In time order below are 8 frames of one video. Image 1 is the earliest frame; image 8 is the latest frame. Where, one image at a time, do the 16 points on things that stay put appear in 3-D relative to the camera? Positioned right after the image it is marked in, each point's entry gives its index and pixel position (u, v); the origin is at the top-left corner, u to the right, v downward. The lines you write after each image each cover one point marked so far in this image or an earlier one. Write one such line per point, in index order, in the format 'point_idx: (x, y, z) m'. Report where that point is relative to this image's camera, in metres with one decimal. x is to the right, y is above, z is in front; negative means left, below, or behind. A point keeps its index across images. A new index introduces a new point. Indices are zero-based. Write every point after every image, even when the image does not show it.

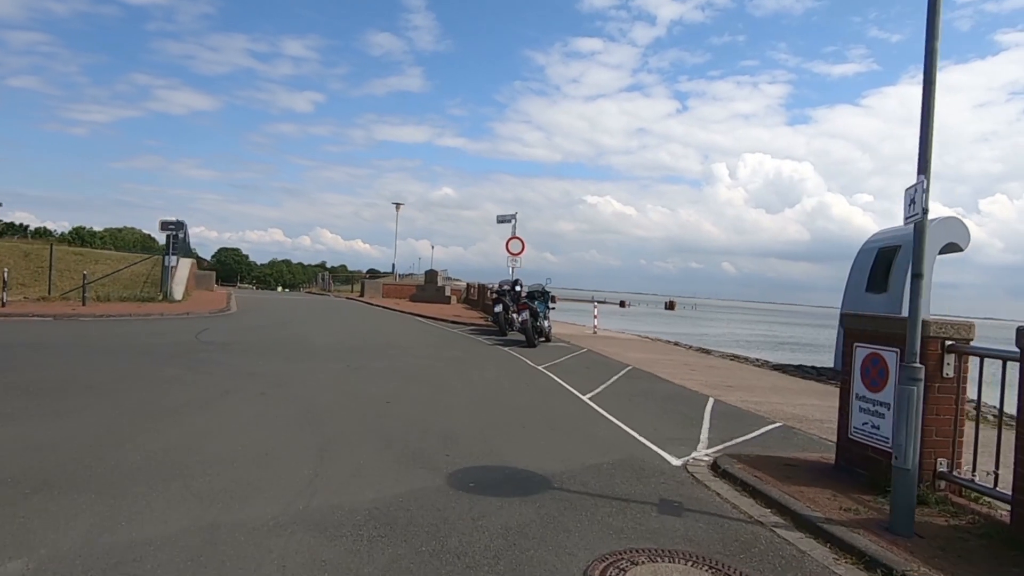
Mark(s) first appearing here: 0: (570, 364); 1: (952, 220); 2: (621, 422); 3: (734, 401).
0: (+1.3, -1.7, +15.0) m
1: (+10.3, +1.6, +15.5) m
2: (+1.4, -1.7, +8.5) m
3: (+3.8, -1.9, +11.4) m
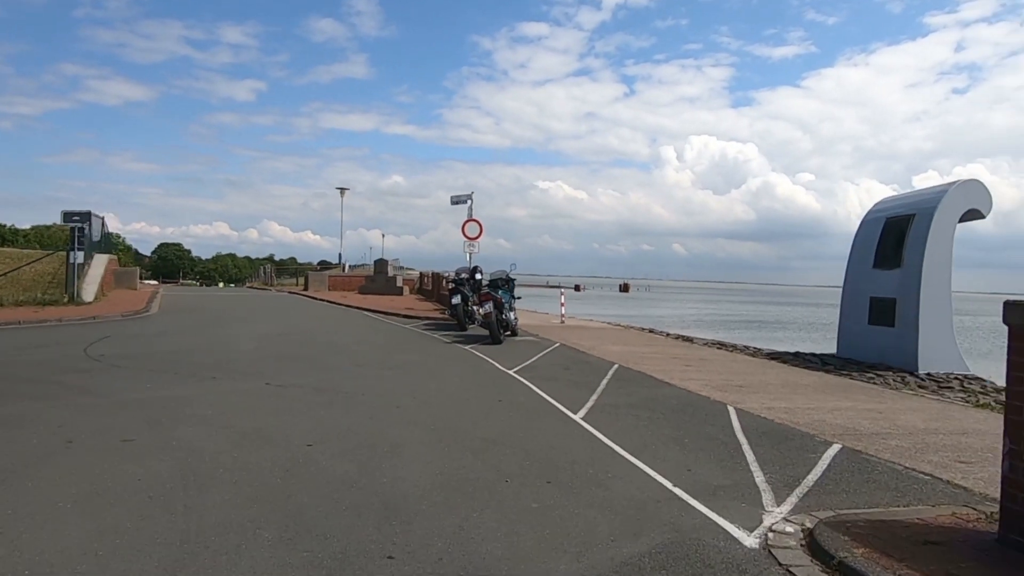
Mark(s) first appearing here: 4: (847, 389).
0: (+0.6, -1.5, +12.6) m
1: (+9.4, +2.2, +13.7) m
2: (+1.2, -1.6, +6.1) m
3: (+3.4, -1.7, +9.1) m
4: (+5.7, -1.7, +11.3) m
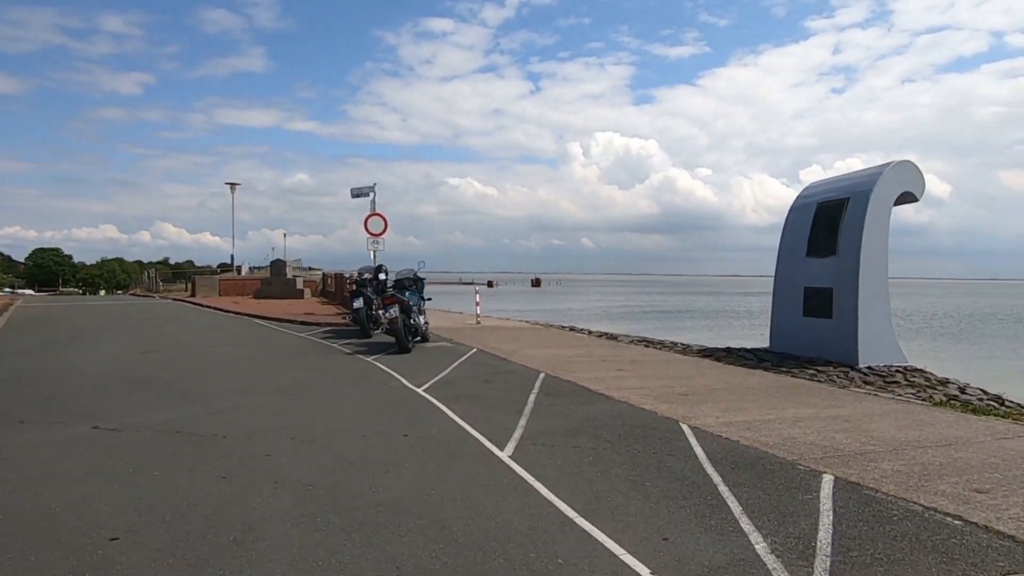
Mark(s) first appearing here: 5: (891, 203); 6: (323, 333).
0: (-0.9, -1.5, +10.8) m
1: (+7.6, +2.4, +13.0) m
2: (+0.6, -1.6, +4.5) m
3: (+2.3, -1.6, +7.7) m
4: (+4.4, -1.6, +10.2) m
5: (+7.3, +1.6, +12.9) m
6: (-5.1, -1.2, +18.0) m
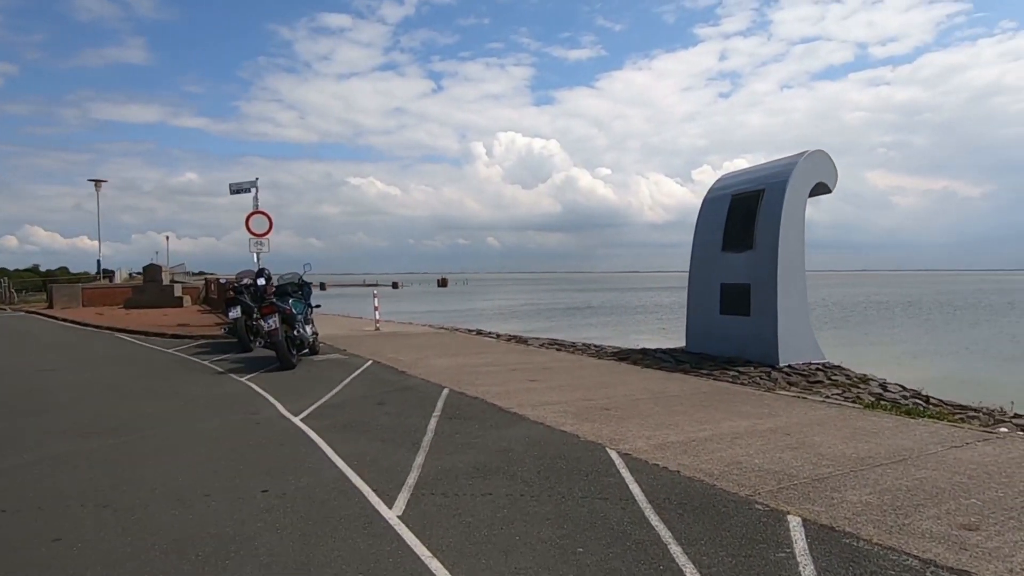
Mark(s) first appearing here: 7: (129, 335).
0: (-2.3, -1.6, +9.2) m
1: (+5.7, +2.5, +12.5) m
2: (0.0, -1.6, +3.1) m
3: (+1.3, -1.6, +6.6) m
4: (+3.0, -1.6, +9.3) m
5: (+5.5, +1.7, +12.4) m
6: (-7.5, -1.4, +15.7) m
7: (-11.4, -1.4, +19.9) m
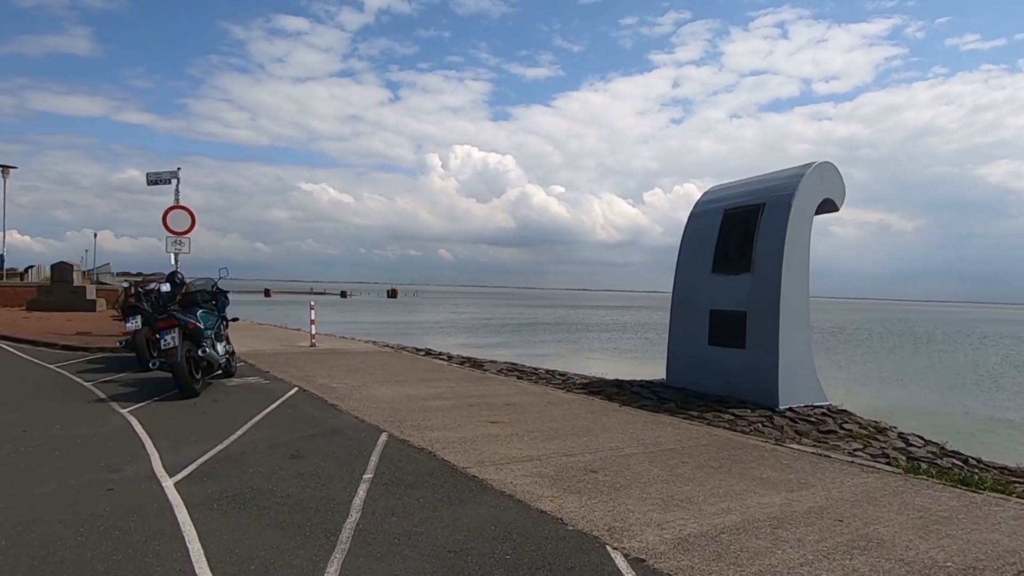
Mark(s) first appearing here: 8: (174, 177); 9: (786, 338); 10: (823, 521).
0: (-2.7, -1.7, +7.0) m
1: (+5.2, +2.0, +11.0) m
2: (0.0, -1.7, +1.1) m
3: (+1.1, -1.8, +4.6) m
4: (+2.5, -1.9, +7.5) m
5: (+4.9, +1.3, +10.8) m
6: (-8.4, -1.5, +13.1) m
7: (-12.6, -1.4, +17.0) m
8: (-8.9, +2.9, +17.5) m
9: (+4.3, -0.8, +10.5) m
10: (+2.5, -1.9, +5.4) m
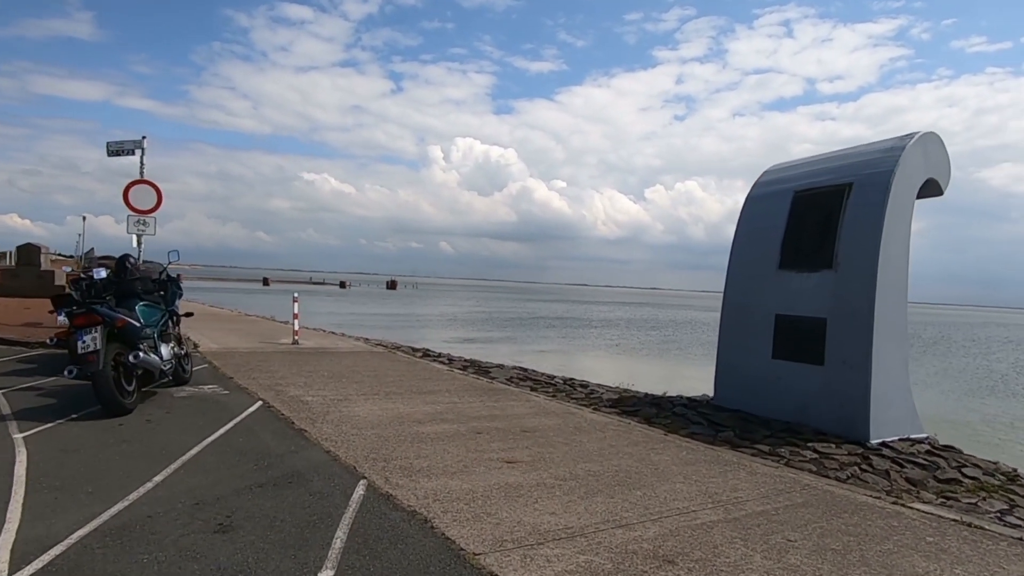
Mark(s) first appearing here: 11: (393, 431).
0: (-2.5, -1.6, +4.8) m
1: (+5.5, +2.0, +8.7) m
2: (+0.3, -1.8, -1.1) m
3: (+1.3, -1.8, +2.4) m
4: (+2.7, -1.9, +5.3) m
5: (+5.2, +1.2, +8.6) m
6: (-8.1, -1.2, +10.8) m
7: (-12.4, -1.0, +14.7) m
8: (-8.5, +3.2, +15.2) m
9: (+4.5, -0.8, +8.2) m
10: (+2.8, -1.9, +3.2) m
11: (-1.4, -1.6, +7.7) m
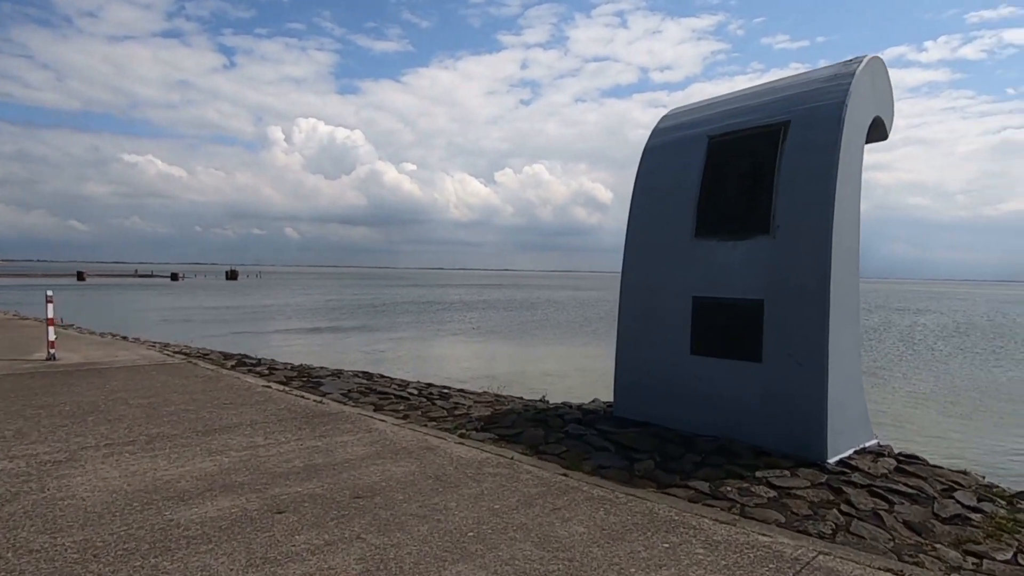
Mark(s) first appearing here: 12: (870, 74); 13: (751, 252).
0: (-3.1, -1.7, +1.4) m
1: (+3.7, +2.3, +6.8) m
2: (+0.9, -1.8, -3.8) m
3: (+1.1, -1.8, -0.1) m
4: (+1.9, -1.8, +3.0) m
5: (+3.5, +1.5, +6.6) m
6: (-9.9, -1.4, +6.1) m
7: (-14.9, -1.2, +8.9) m
8: (-11.4, +3.1, +10.1) m
9: (+3.0, -0.5, +6.3) m
10: (+2.4, -1.8, +1.0) m
11: (-2.6, -1.6, +4.4) m
12: (+3.6, +2.2, +6.7) m
13: (+2.4, +0.4, +6.7) m
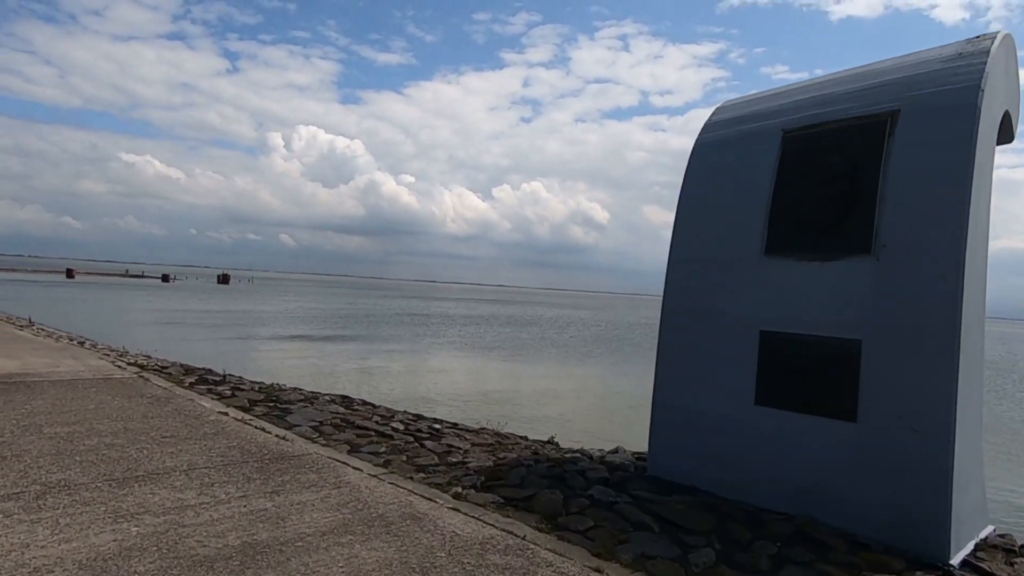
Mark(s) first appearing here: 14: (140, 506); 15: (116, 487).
0: (-2.9, -1.6, -0.3) m
1: (+4.0, +2.0, +5.4) m
2: (+1.1, -1.8, -5.4) m
3: (+1.3, -1.9, -1.7) m
4: (+2.1, -1.9, +1.4) m
5: (+3.7, +1.2, +5.1) m
6: (-9.8, -1.1, +4.4) m
7: (-14.8, -0.8, +7.2) m
8: (-11.1, +3.4, +8.5) m
9: (+3.2, -0.8, +4.7) m
10: (+2.6, -1.9, -0.6) m
11: (-2.5, -1.6, +2.8) m
12: (+3.8, +1.8, +5.2) m
13: (+2.6, +0.1, +5.2) m
14: (-2.7, -1.6, +4.9) m
15: (-3.1, -1.6, +5.3) m
